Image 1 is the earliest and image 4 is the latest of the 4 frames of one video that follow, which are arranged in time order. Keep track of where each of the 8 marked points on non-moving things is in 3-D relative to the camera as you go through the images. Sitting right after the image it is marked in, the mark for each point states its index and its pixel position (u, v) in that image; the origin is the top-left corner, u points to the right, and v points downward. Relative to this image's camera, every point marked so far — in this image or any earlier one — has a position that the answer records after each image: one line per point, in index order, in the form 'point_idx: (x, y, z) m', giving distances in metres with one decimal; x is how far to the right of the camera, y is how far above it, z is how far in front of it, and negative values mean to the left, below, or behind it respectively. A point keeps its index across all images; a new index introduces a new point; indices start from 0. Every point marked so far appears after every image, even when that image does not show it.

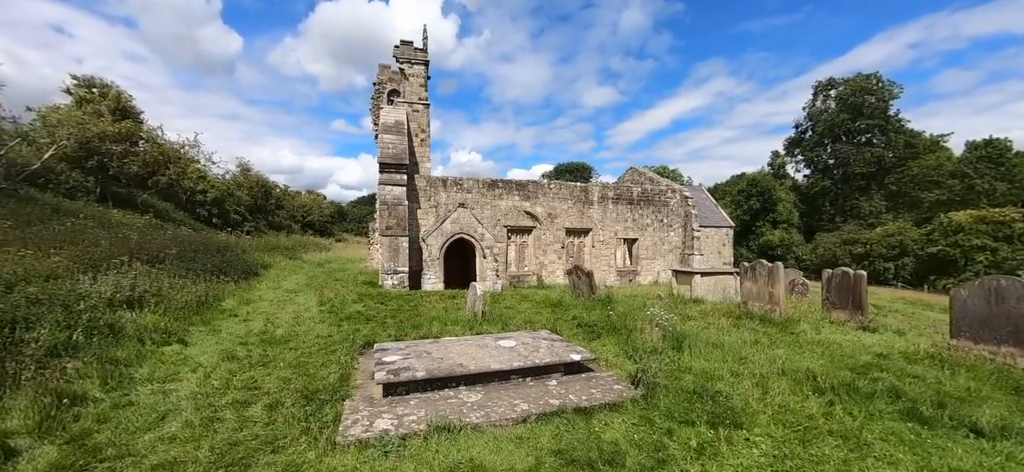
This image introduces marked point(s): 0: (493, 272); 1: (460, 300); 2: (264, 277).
0: (-0.9, -1.5, +16.9) m
1: (-1.1, -1.5, +8.8) m
2: (-7.9, -1.3, +12.9) m
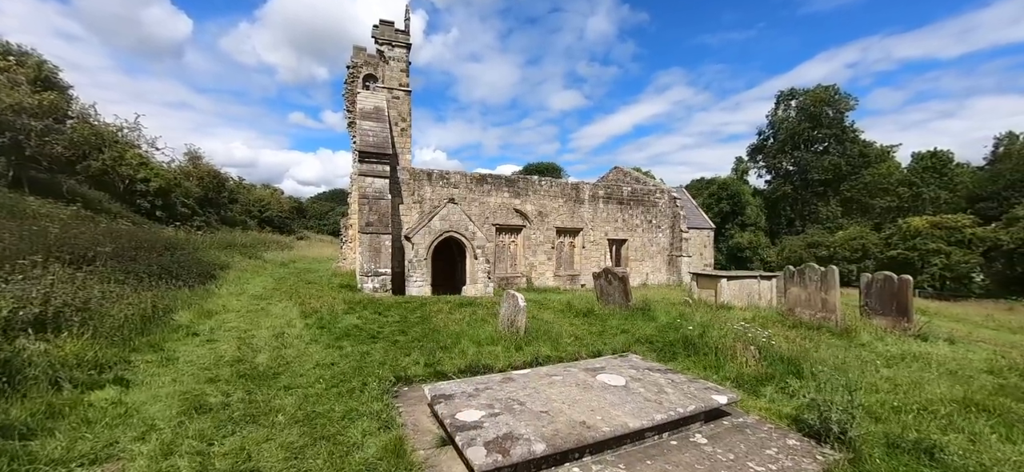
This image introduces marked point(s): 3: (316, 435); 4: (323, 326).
0: (-1.1, -1.4, +15.4) m
1: (-0.6, -1.4, +7.4) m
2: (-7.8, -1.2, +10.8) m
3: (-1.4, -1.4, +2.9) m
4: (-3.0, -1.4, +6.3) m
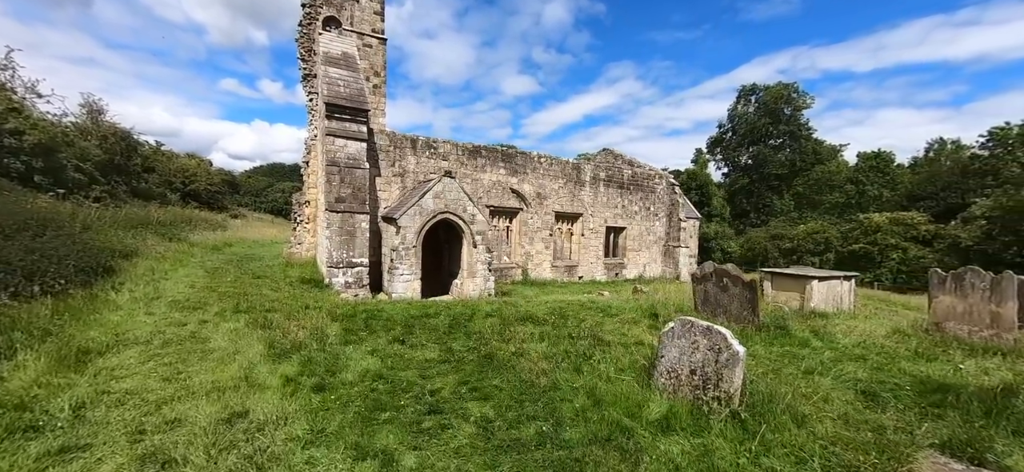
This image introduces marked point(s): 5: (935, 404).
0: (-0.8, -0.9, +12.6) m
1: (+0.7, -1.2, +4.7) m
2: (-6.9, -0.7, +7.1) m
3: (+0.4, -1.4, +0.1) m
4: (-1.6, -1.2, +3.3) m
5: (+3.7, -1.4, +3.6) m
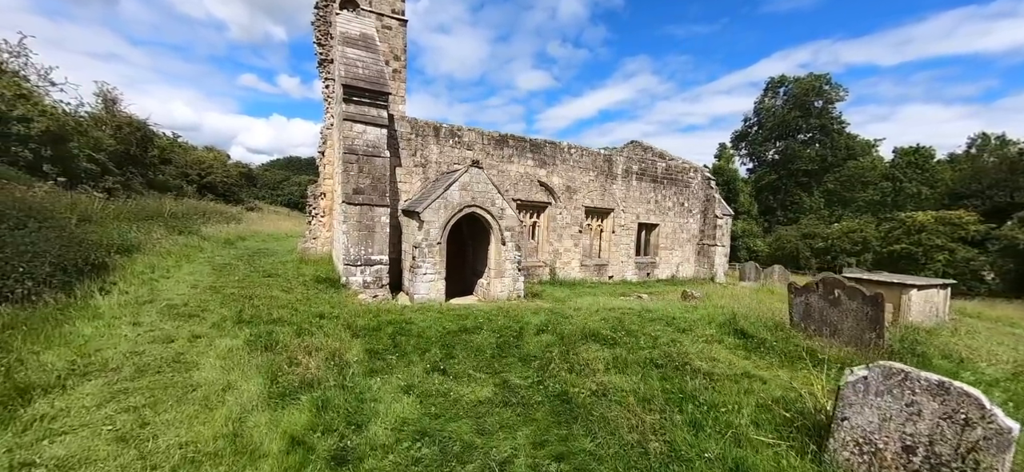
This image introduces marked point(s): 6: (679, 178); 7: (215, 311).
0: (+0.1, -0.8, +11.5) m
1: (+1.3, -1.2, +3.6) m
2: (-6.1, -0.6, +6.2) m
3: (+0.9, -1.4, -1.0) m
4: (-1.0, -1.2, +2.3) m
5: (+4.3, -1.5, +2.4) m
6: (+8.1, +2.8, +19.5) m
7: (-3.7, -1.0, +5.1) m
